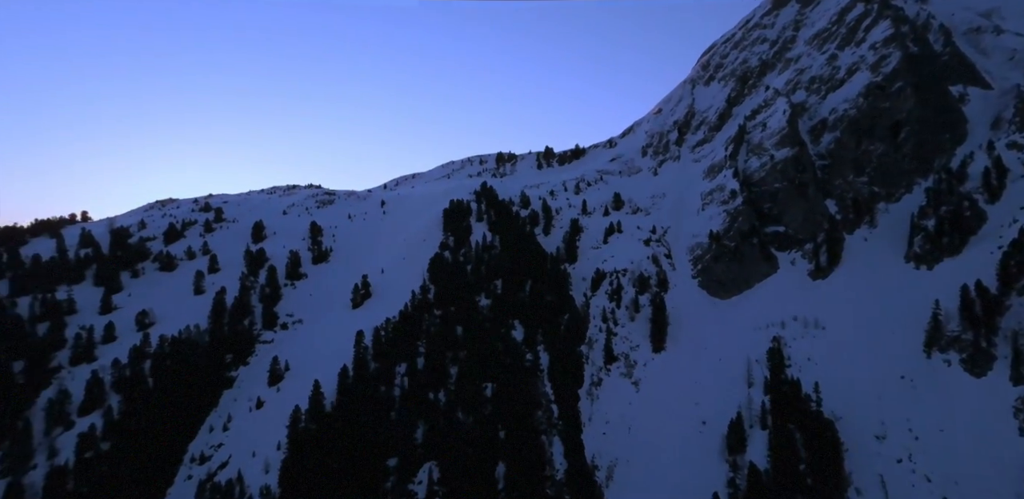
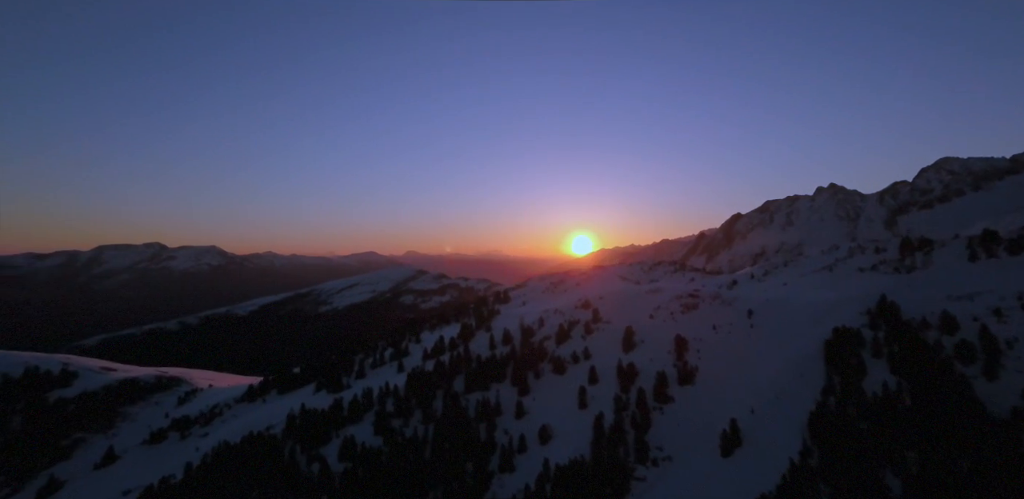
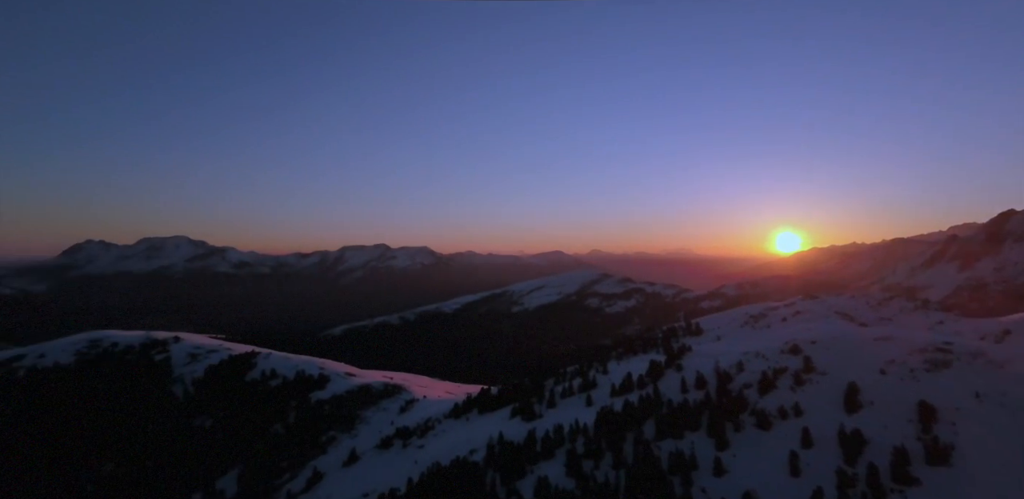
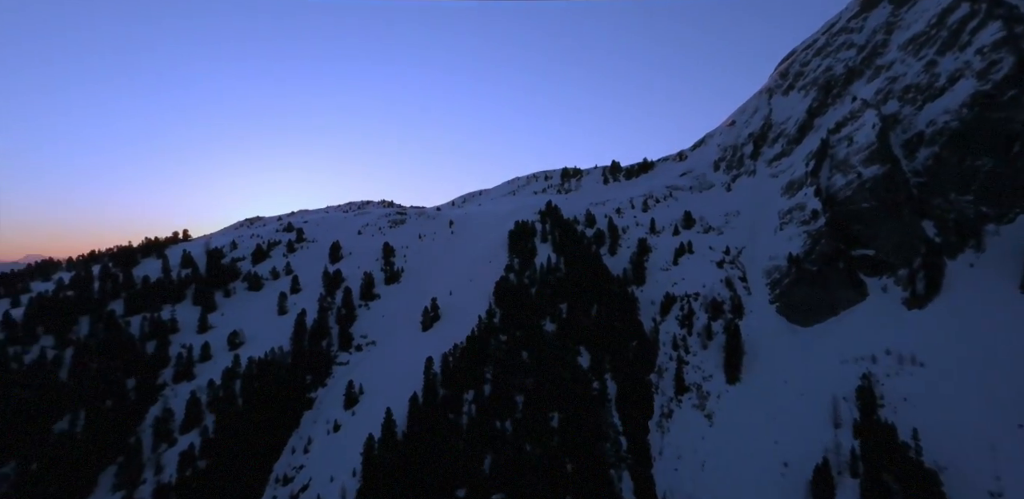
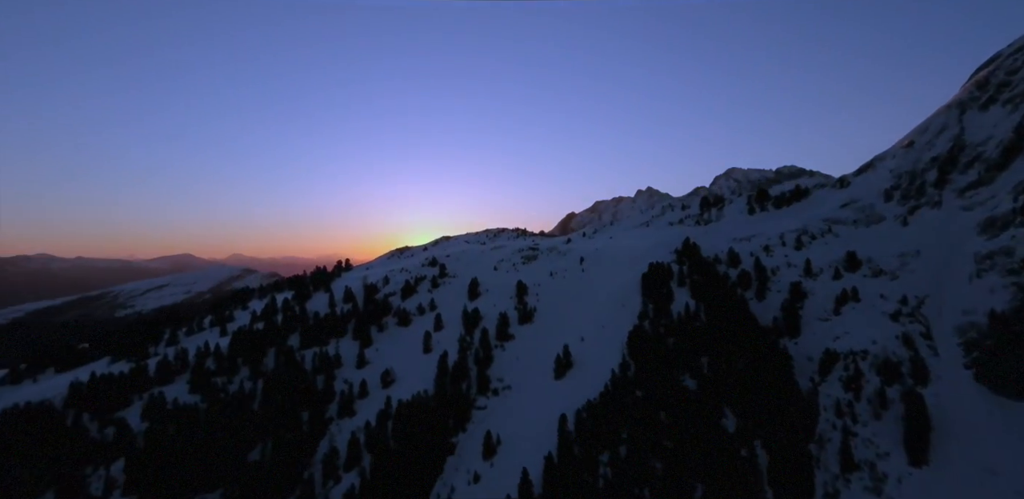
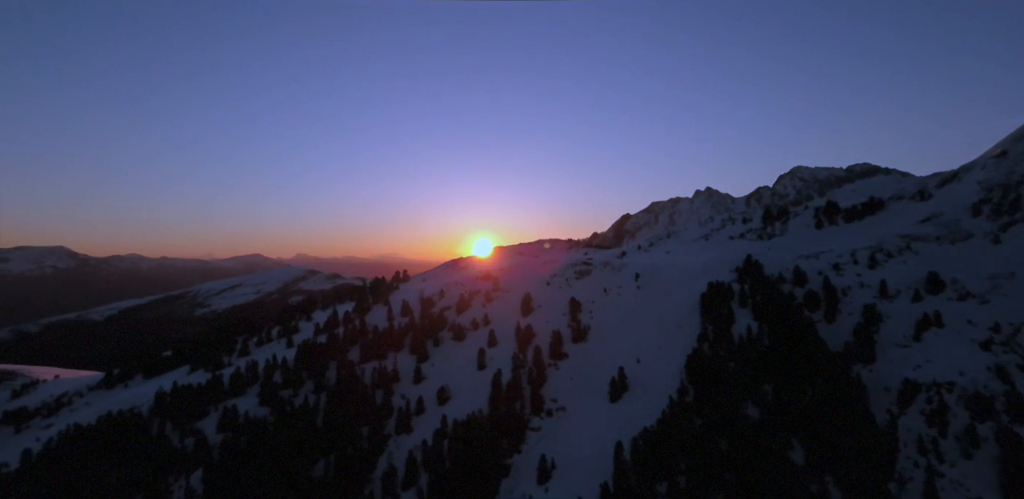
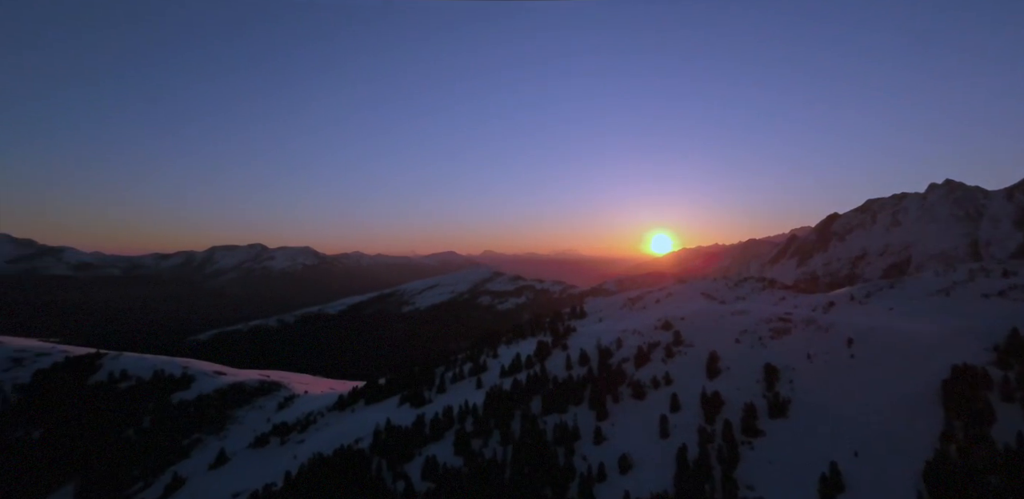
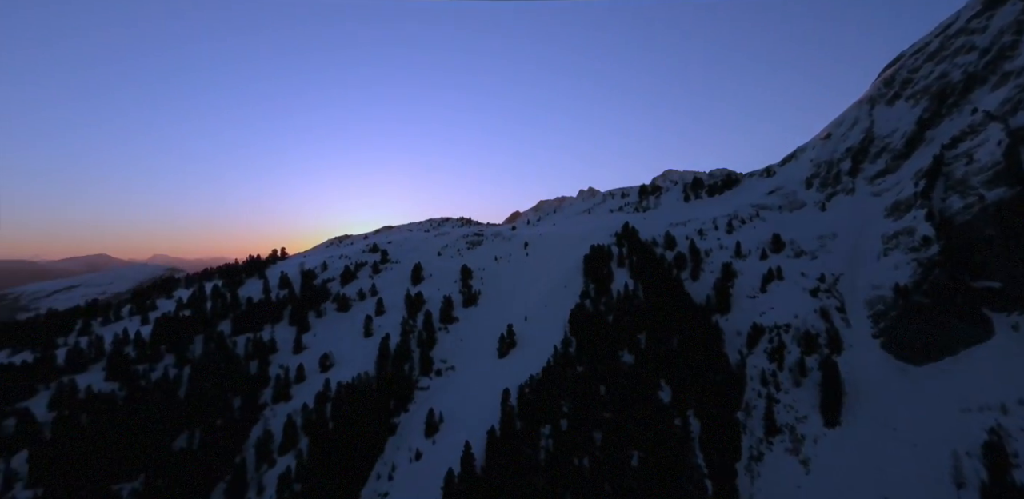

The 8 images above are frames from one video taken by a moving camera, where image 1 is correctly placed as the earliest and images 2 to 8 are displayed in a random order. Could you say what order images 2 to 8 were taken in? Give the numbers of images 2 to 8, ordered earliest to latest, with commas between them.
4, 8, 5, 6, 2, 7, 3
